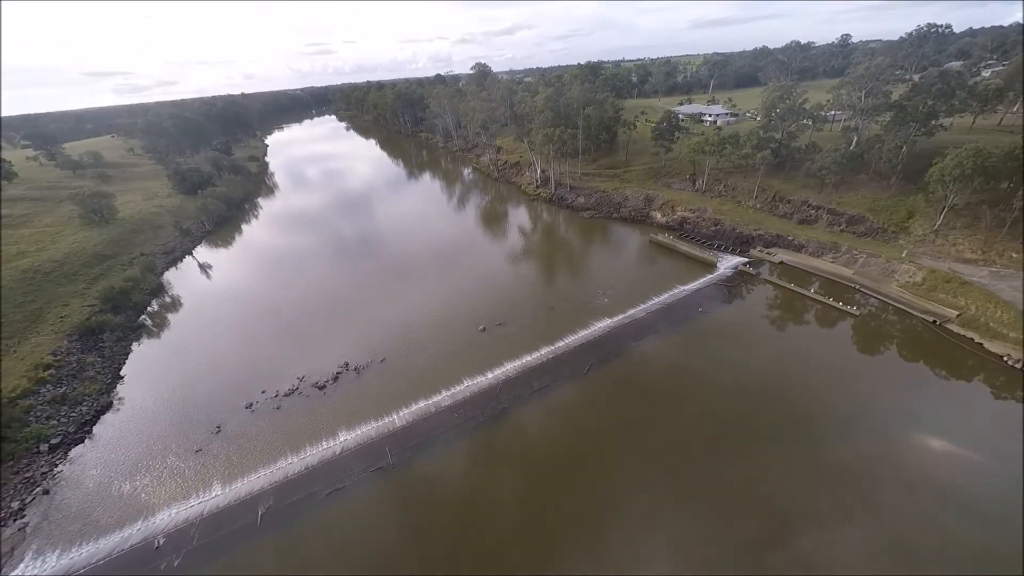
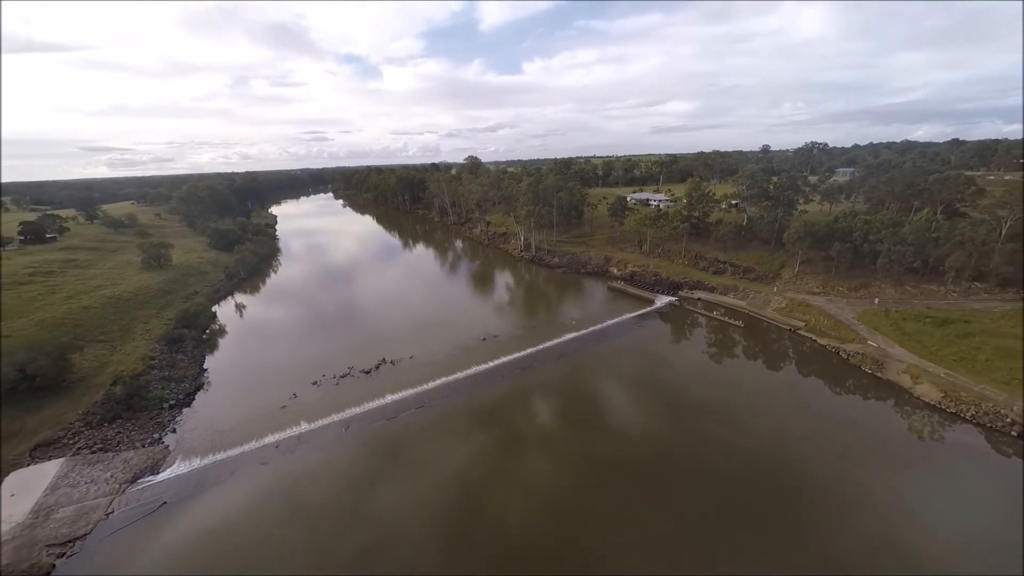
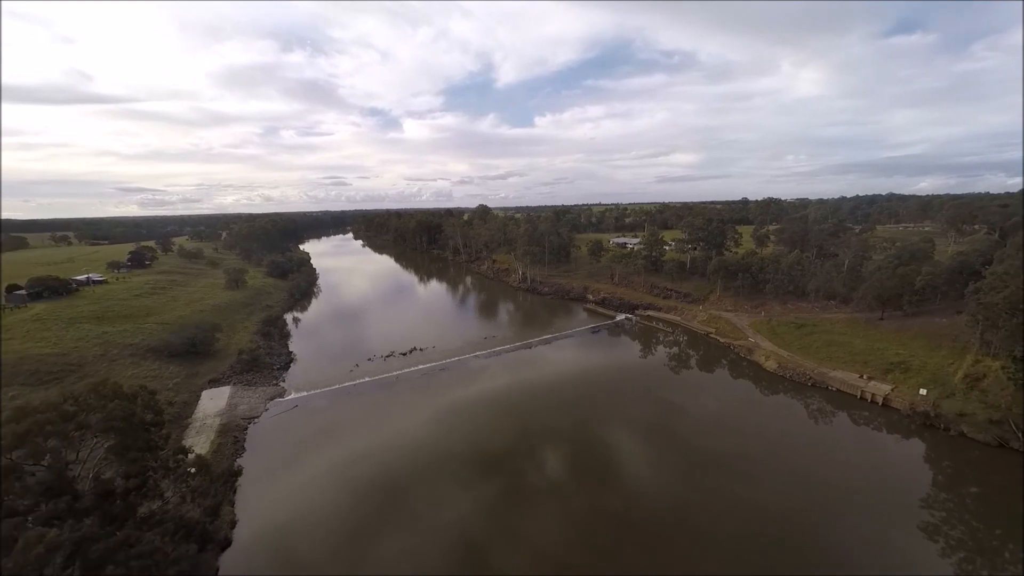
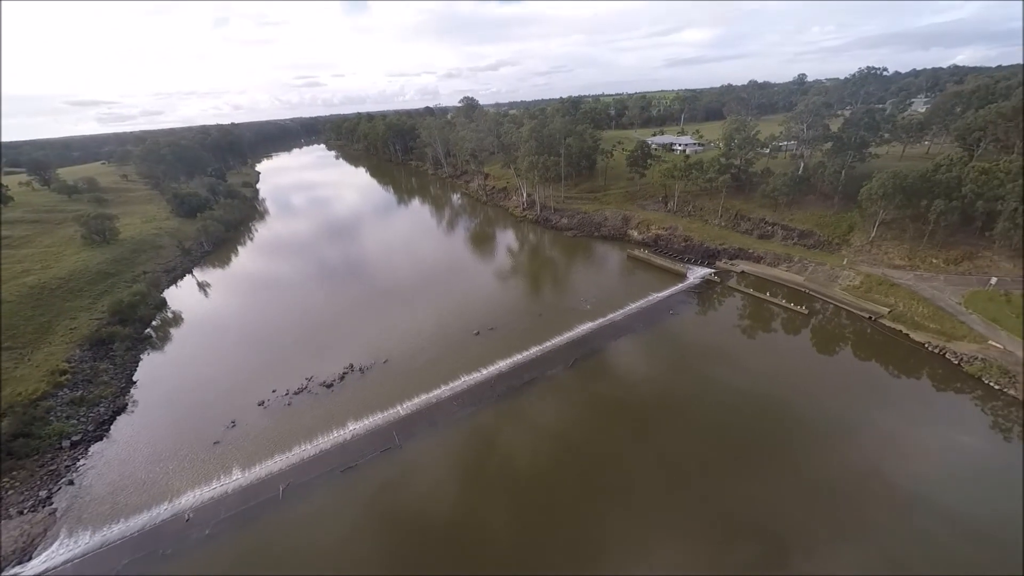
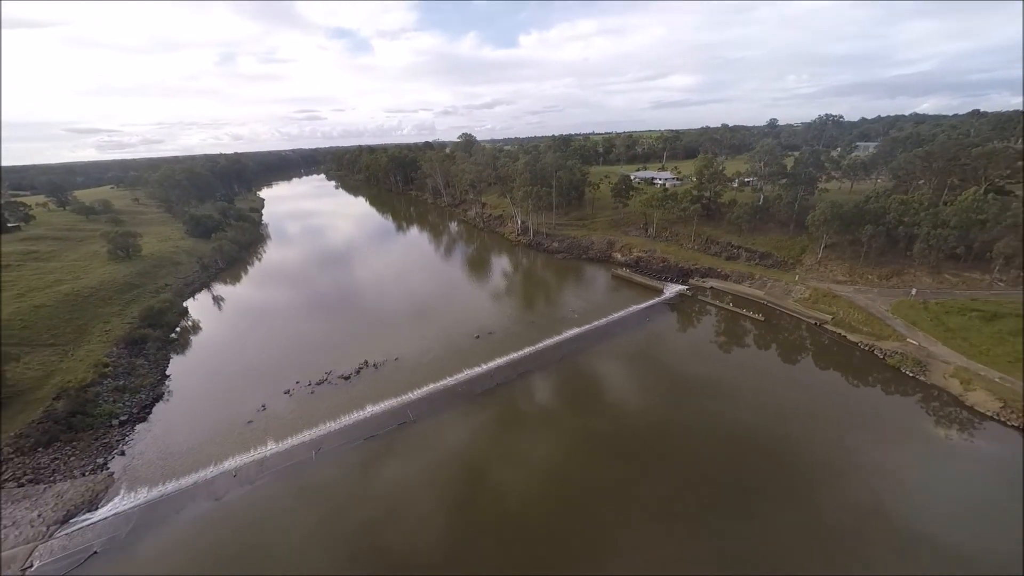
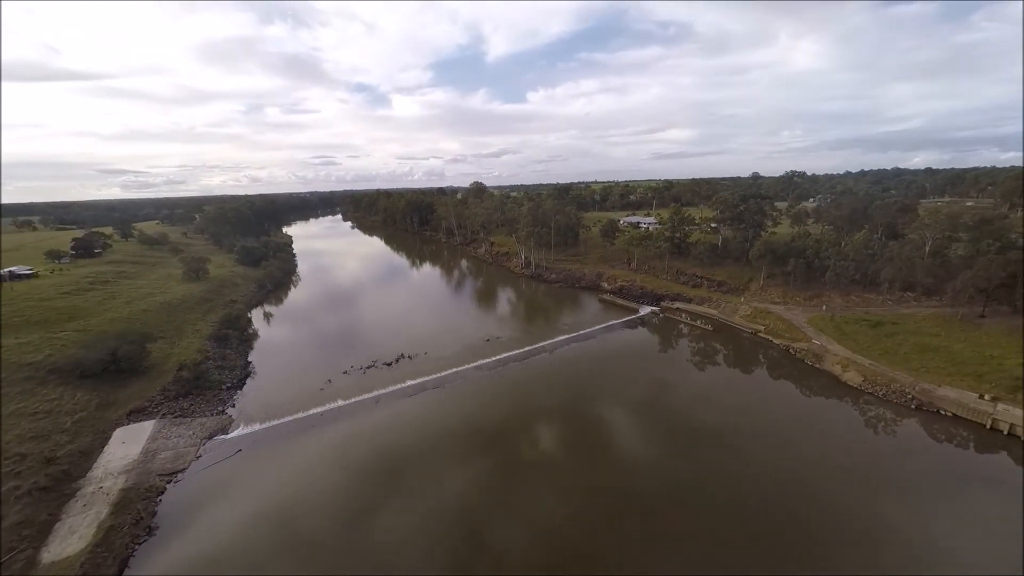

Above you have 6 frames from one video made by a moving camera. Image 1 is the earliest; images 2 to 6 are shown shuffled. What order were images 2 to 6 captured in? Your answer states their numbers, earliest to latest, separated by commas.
4, 5, 2, 6, 3
